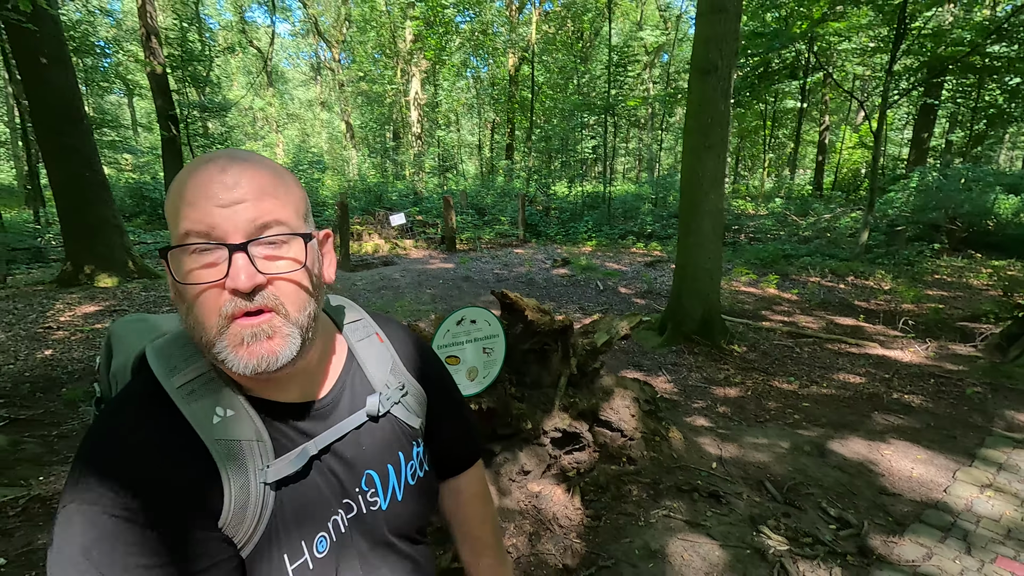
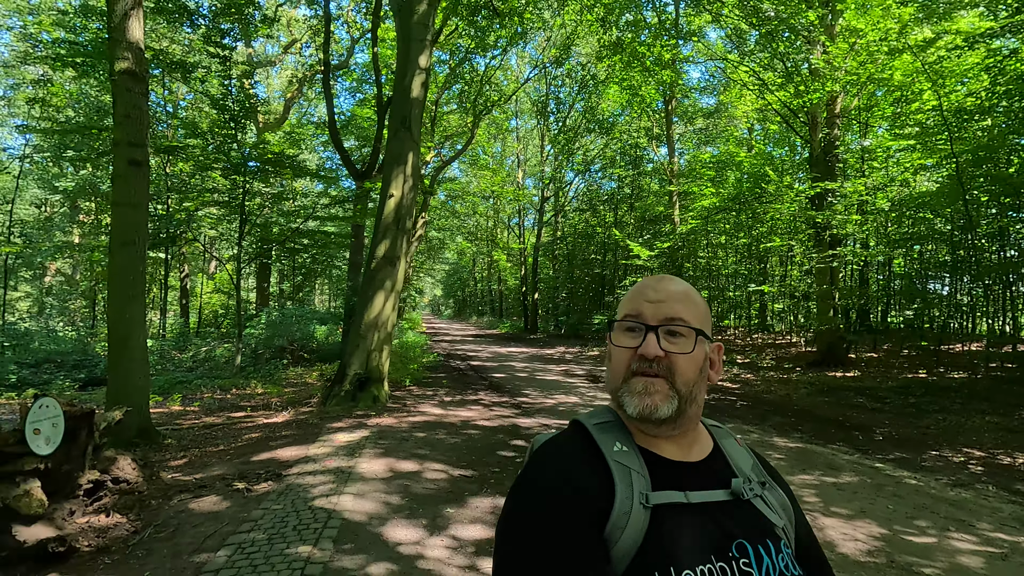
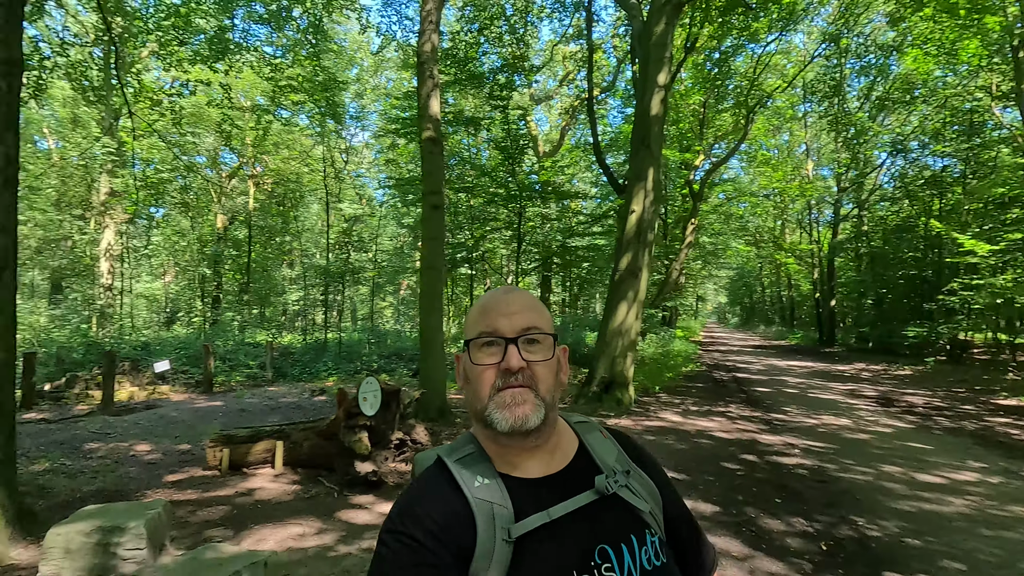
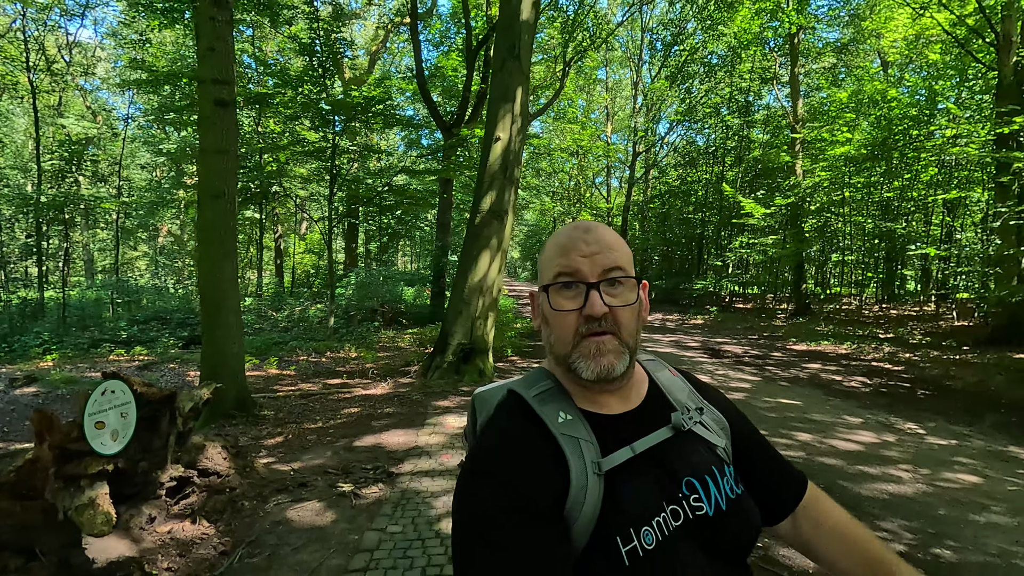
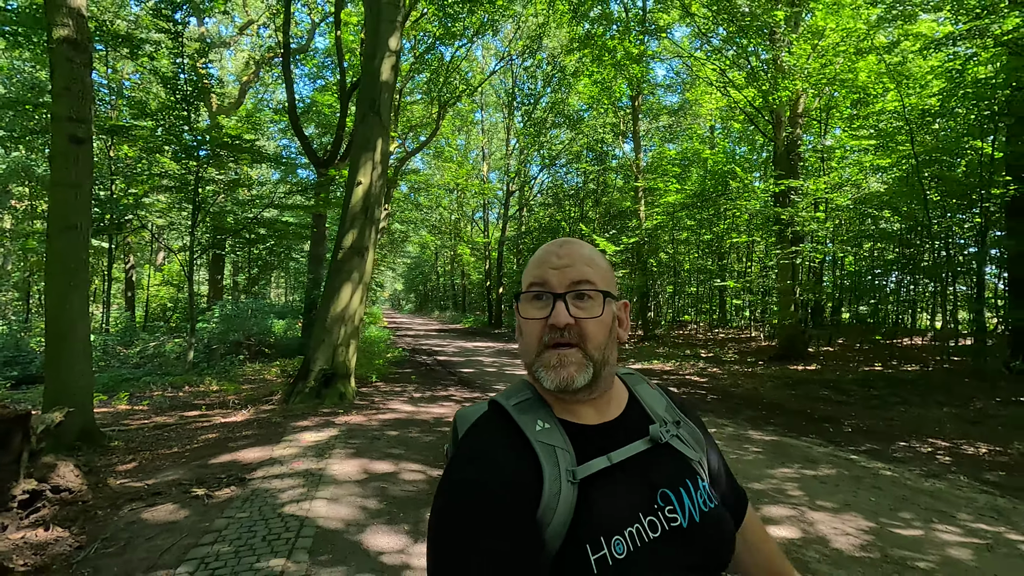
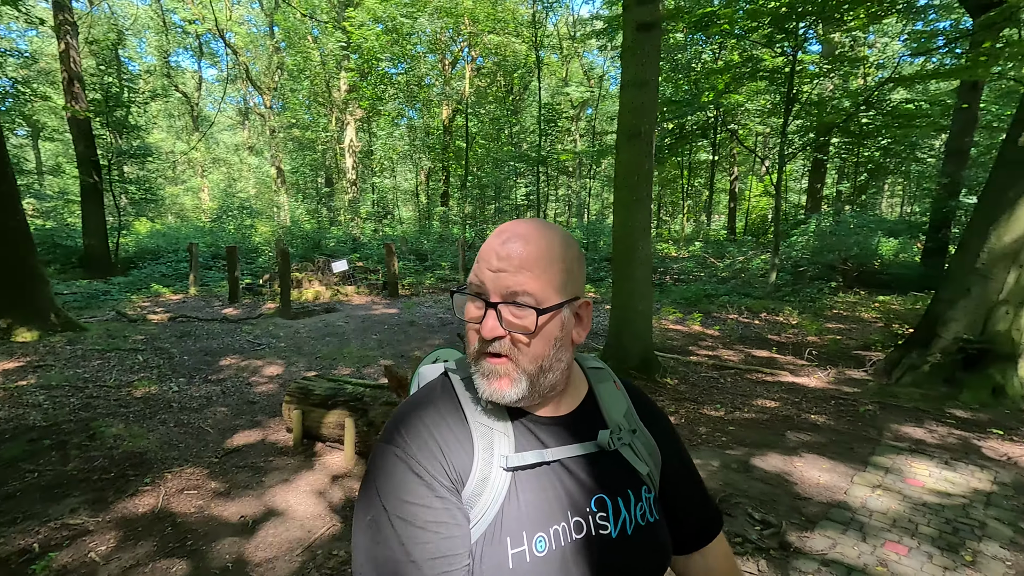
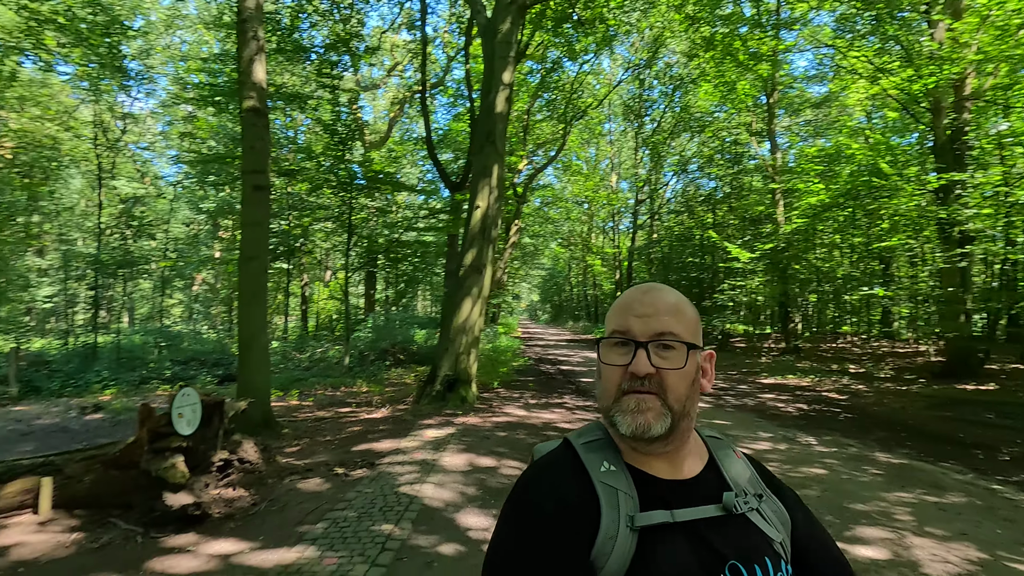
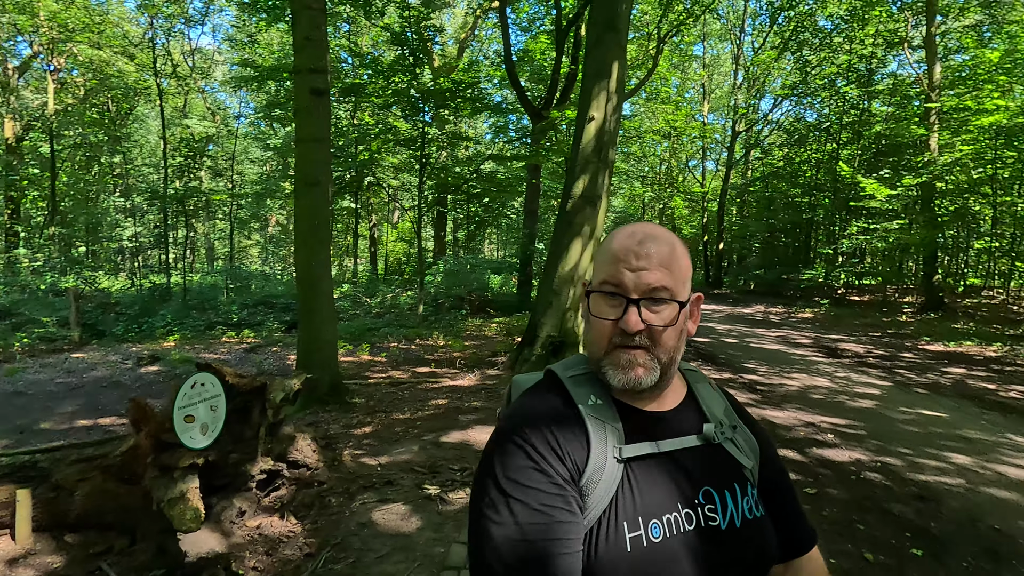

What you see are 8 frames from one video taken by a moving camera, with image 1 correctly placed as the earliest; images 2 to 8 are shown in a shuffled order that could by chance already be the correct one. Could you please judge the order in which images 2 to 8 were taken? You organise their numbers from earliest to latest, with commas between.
6, 8, 4, 5, 2, 7, 3
